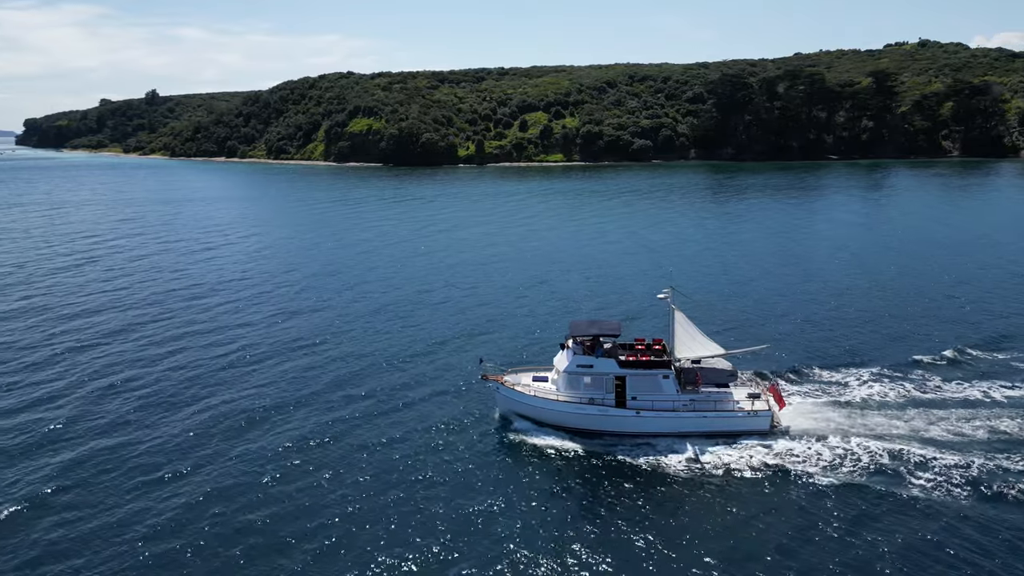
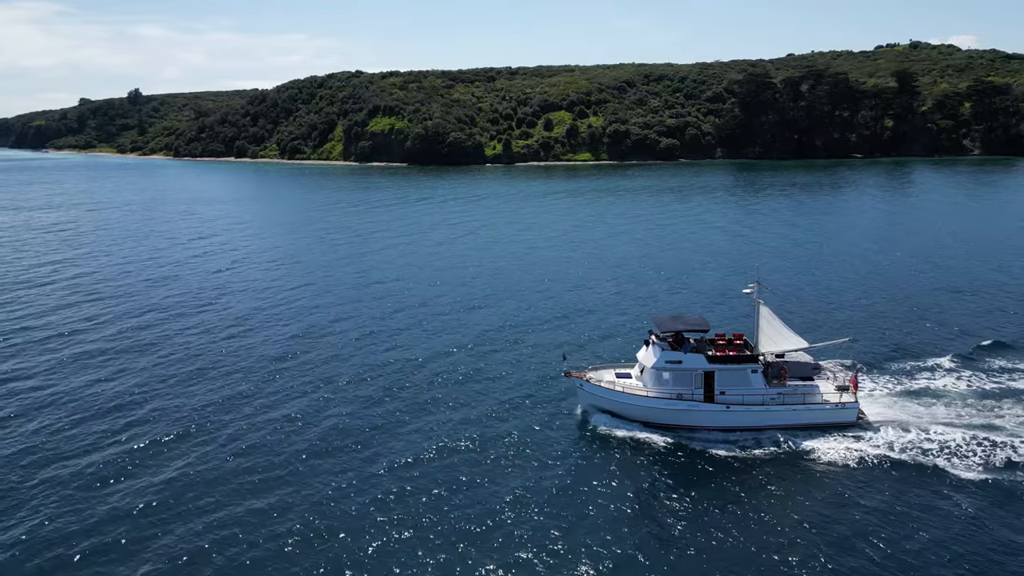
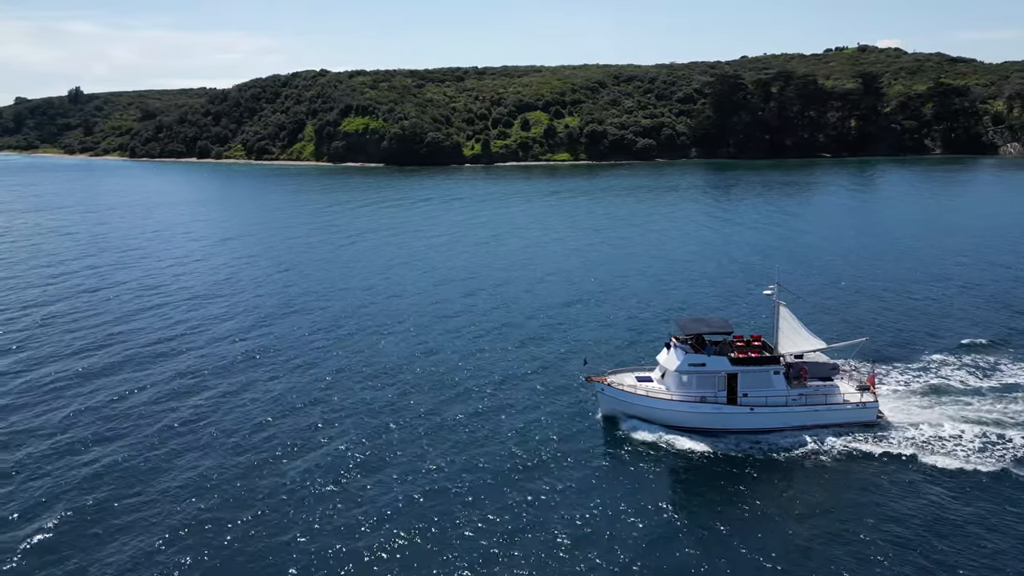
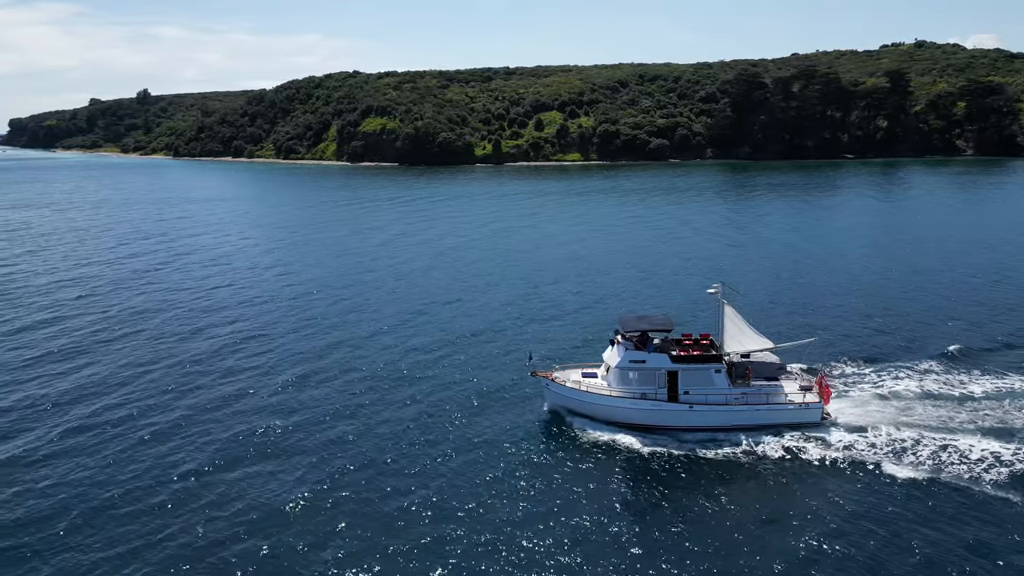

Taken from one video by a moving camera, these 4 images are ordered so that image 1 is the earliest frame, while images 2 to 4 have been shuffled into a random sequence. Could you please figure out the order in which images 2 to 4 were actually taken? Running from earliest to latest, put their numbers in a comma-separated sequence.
4, 2, 3
